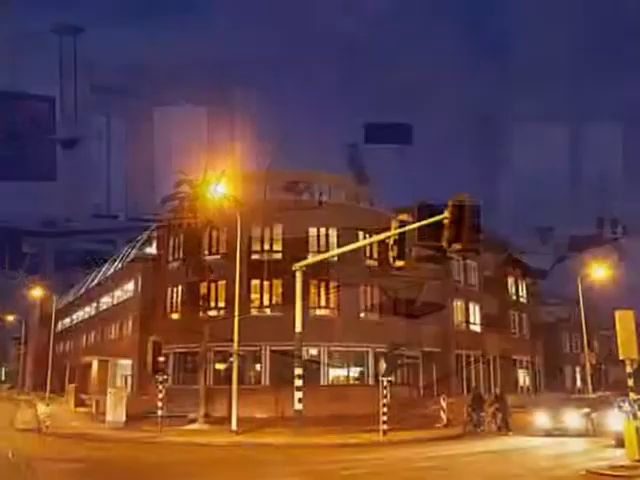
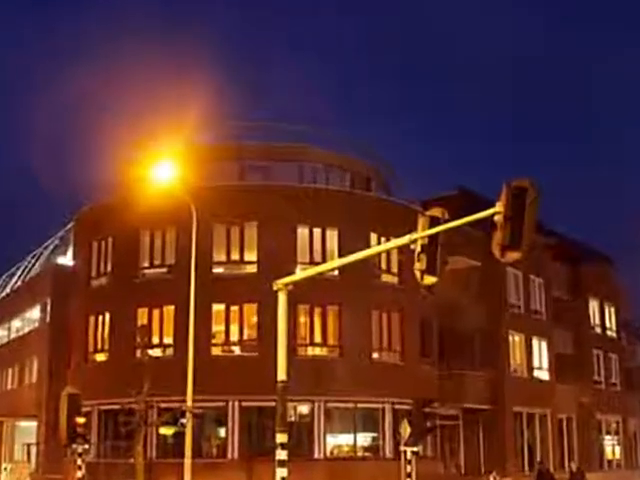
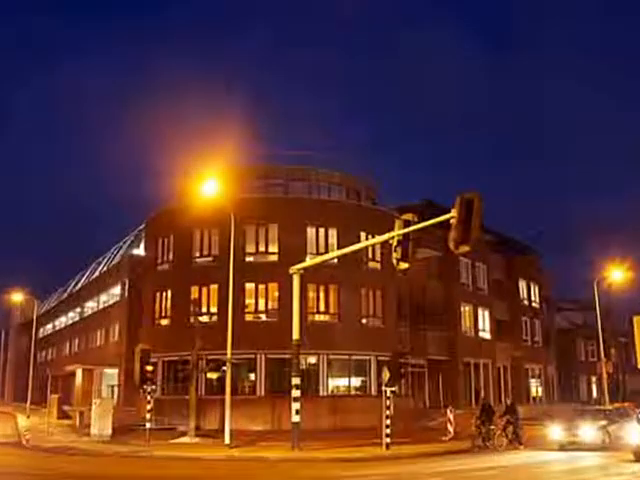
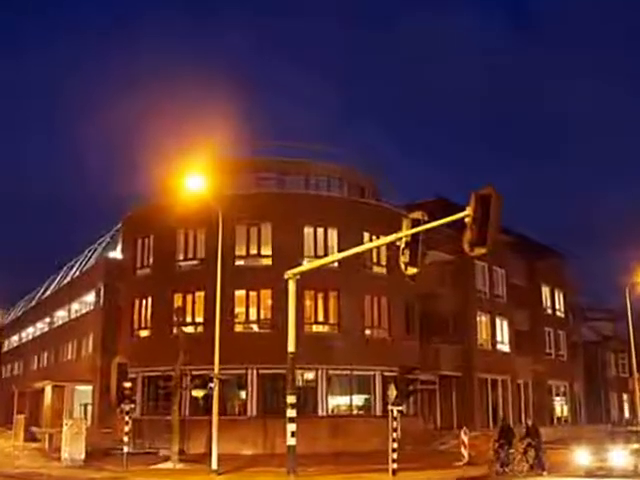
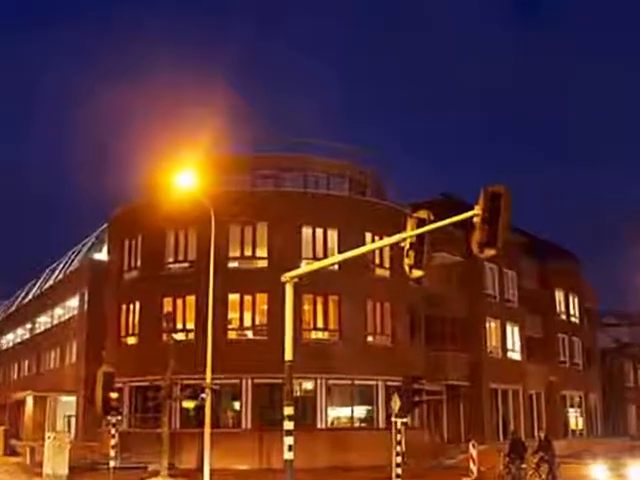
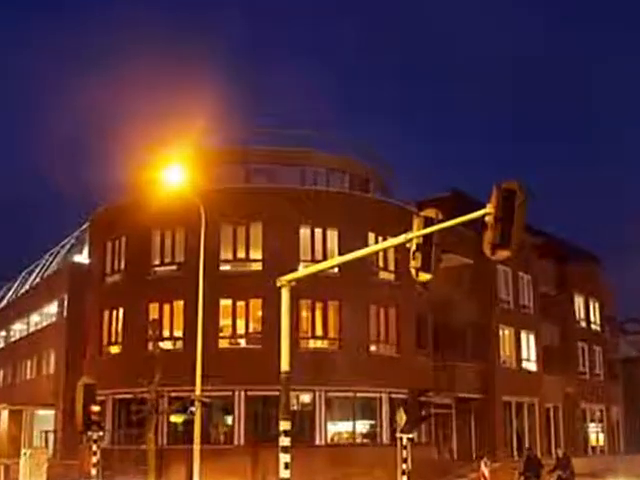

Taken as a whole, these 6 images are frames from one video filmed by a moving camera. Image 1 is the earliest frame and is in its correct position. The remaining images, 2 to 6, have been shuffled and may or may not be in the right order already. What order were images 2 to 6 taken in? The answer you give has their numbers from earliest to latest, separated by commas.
3, 4, 5, 6, 2
